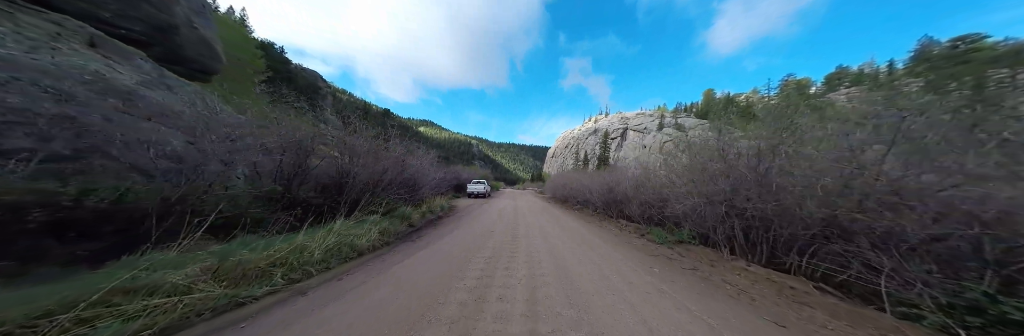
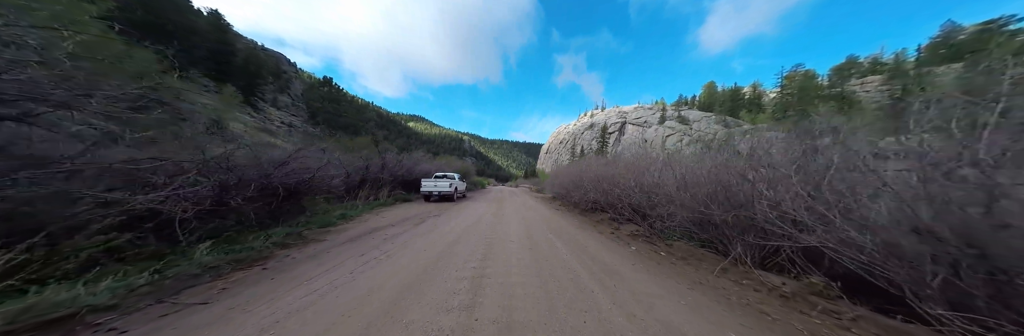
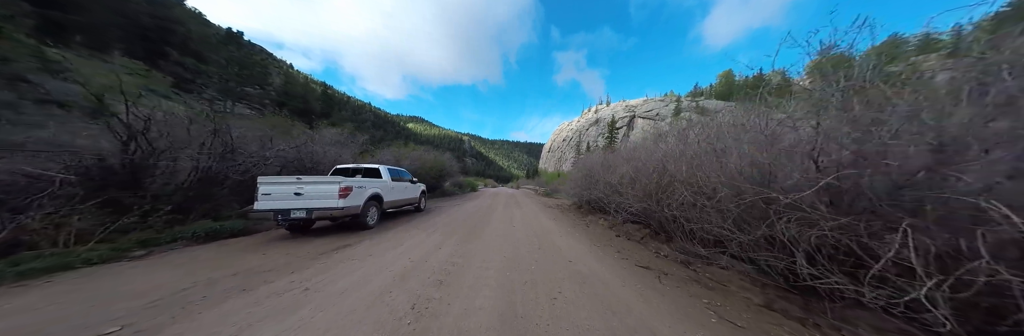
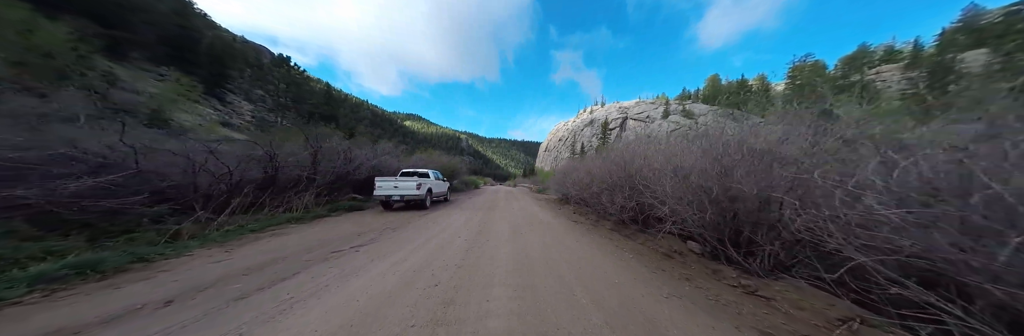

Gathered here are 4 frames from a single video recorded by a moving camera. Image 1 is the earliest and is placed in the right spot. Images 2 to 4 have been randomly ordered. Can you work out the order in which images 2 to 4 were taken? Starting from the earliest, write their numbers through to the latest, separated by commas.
2, 4, 3
